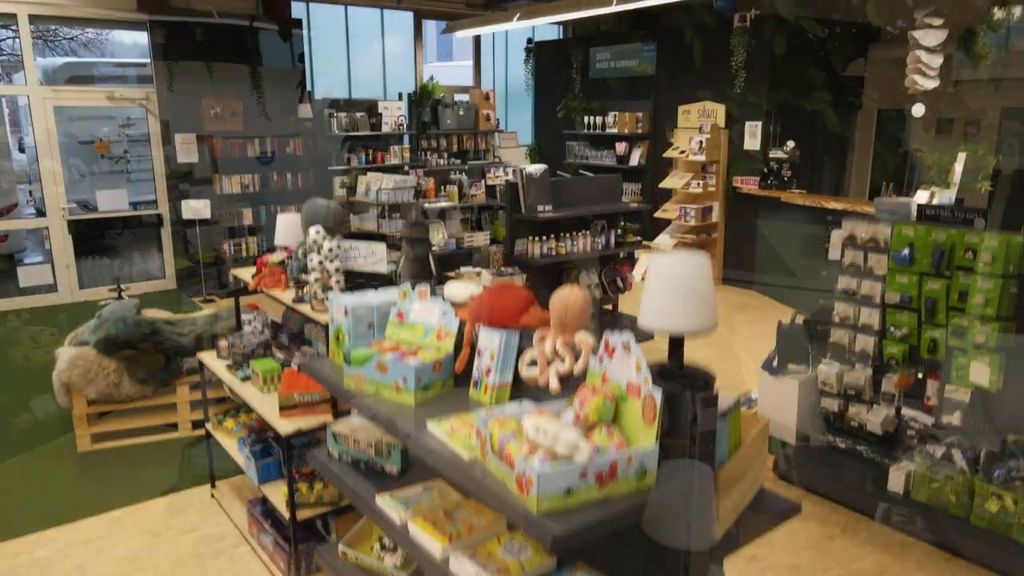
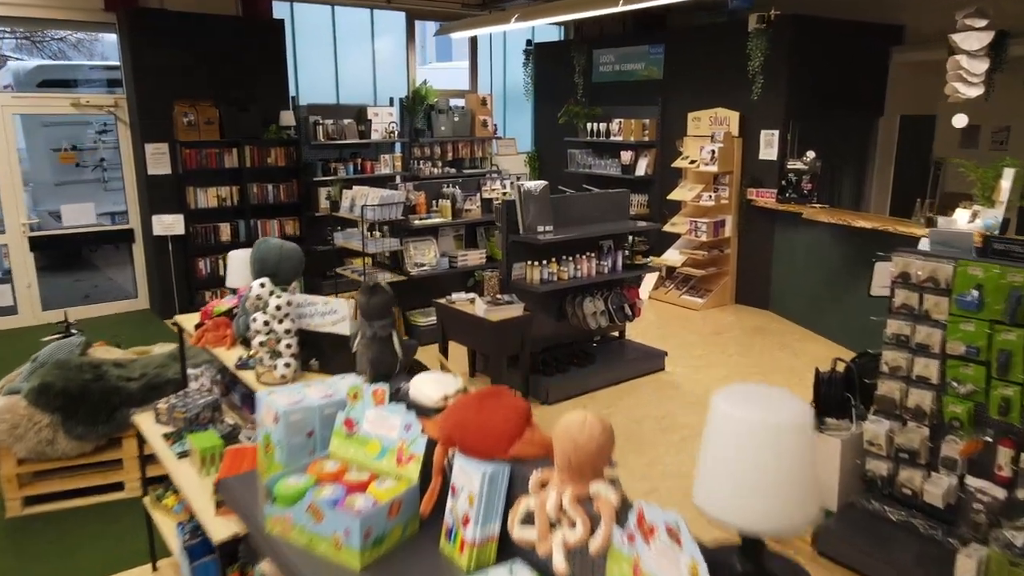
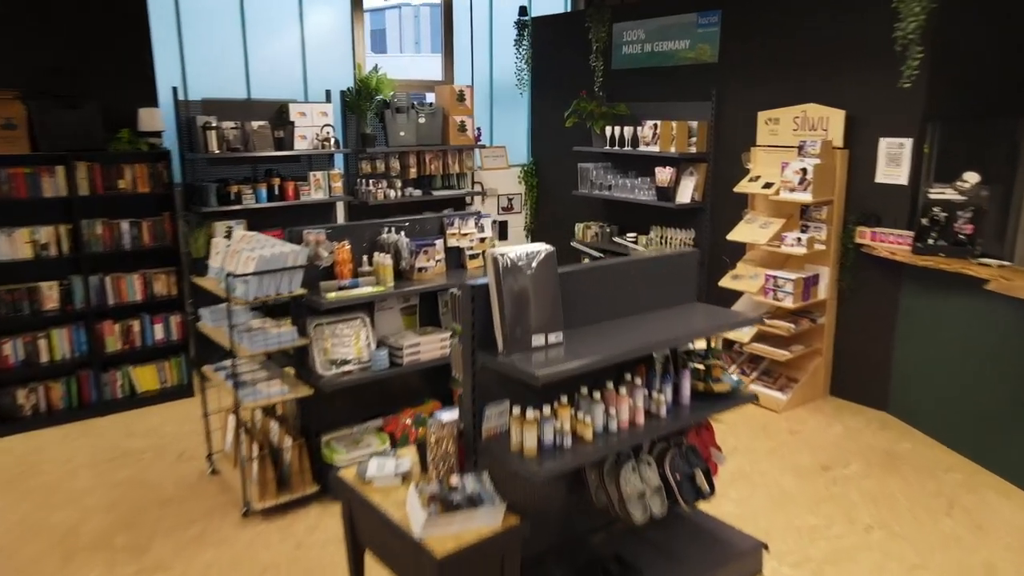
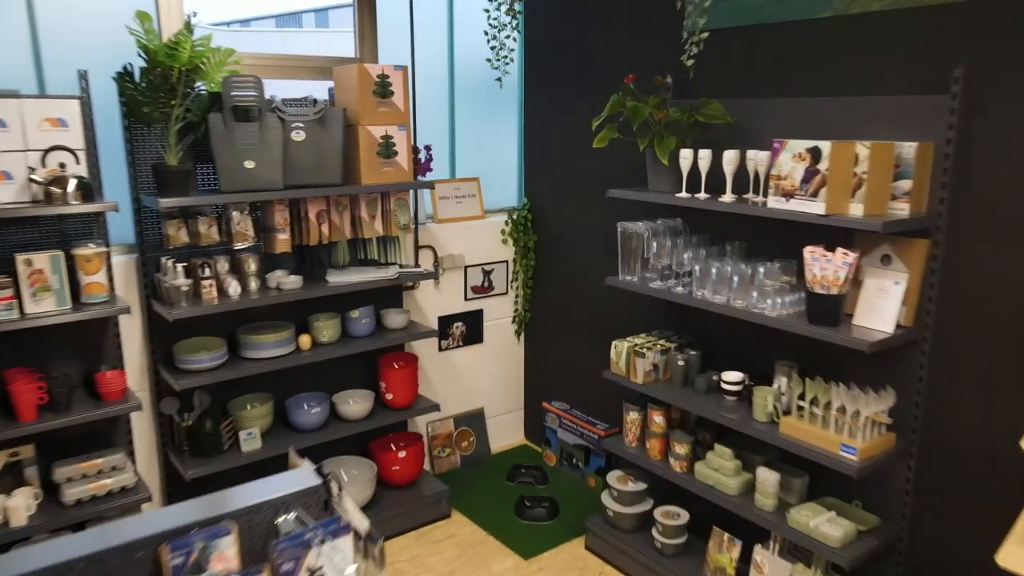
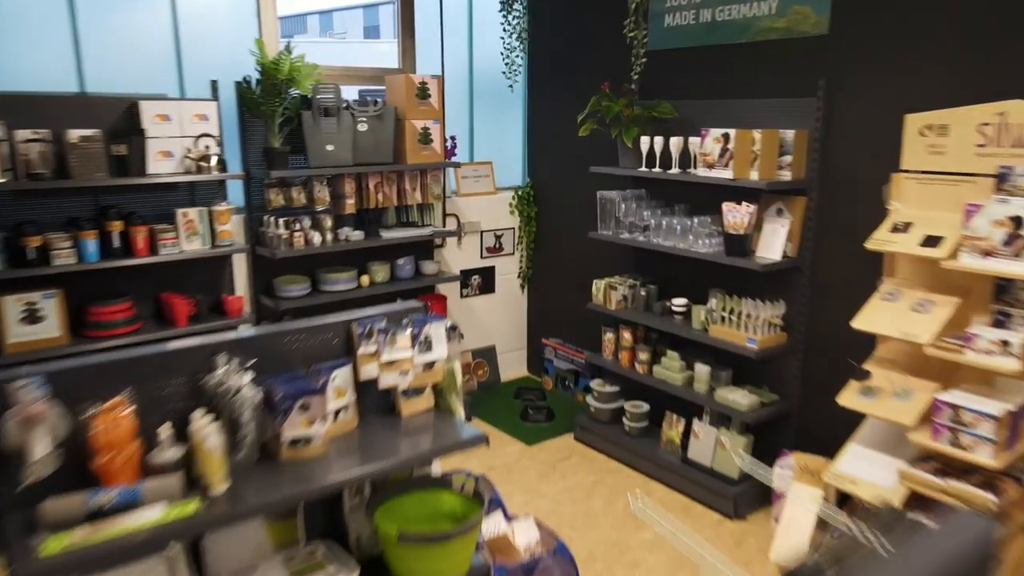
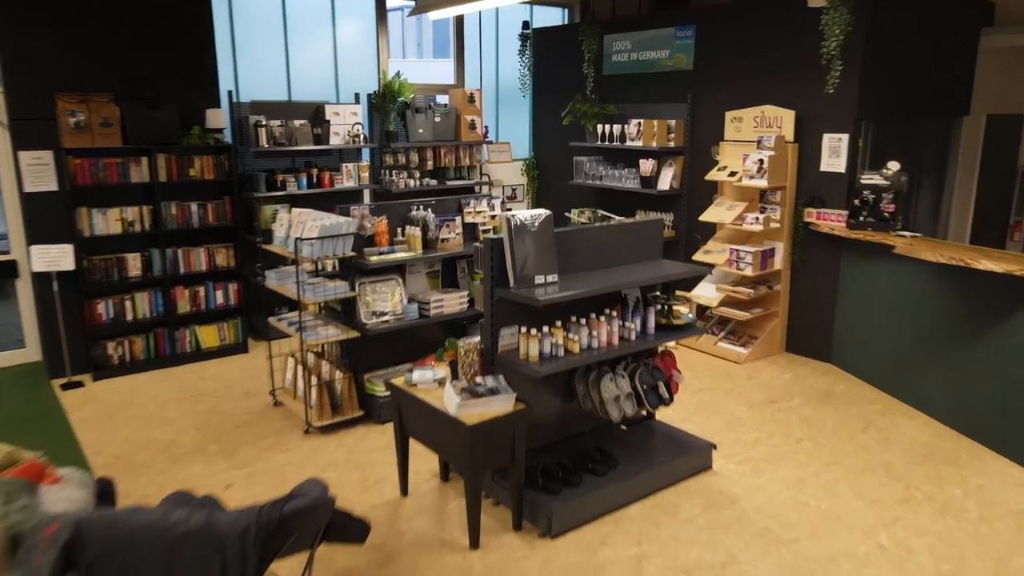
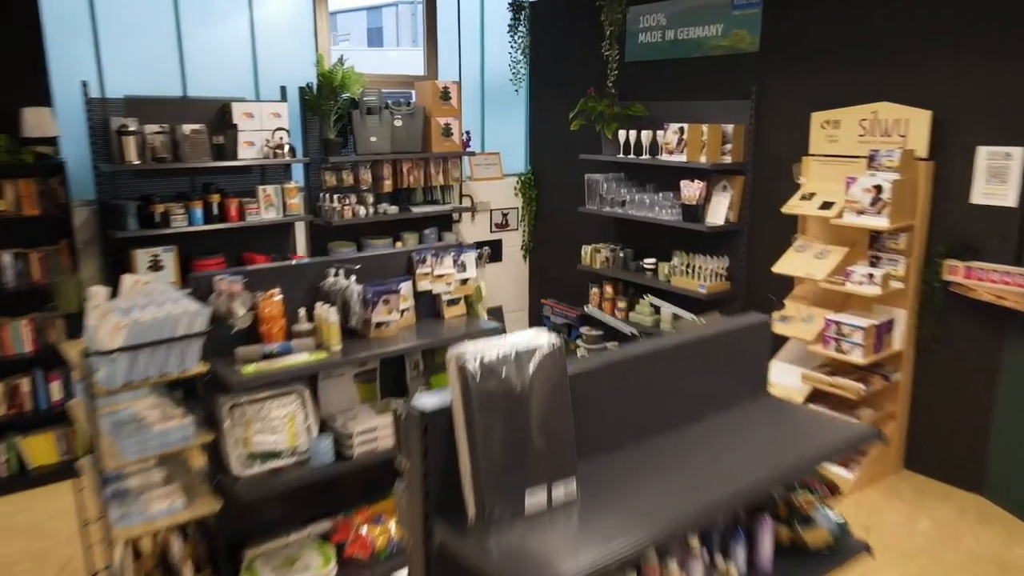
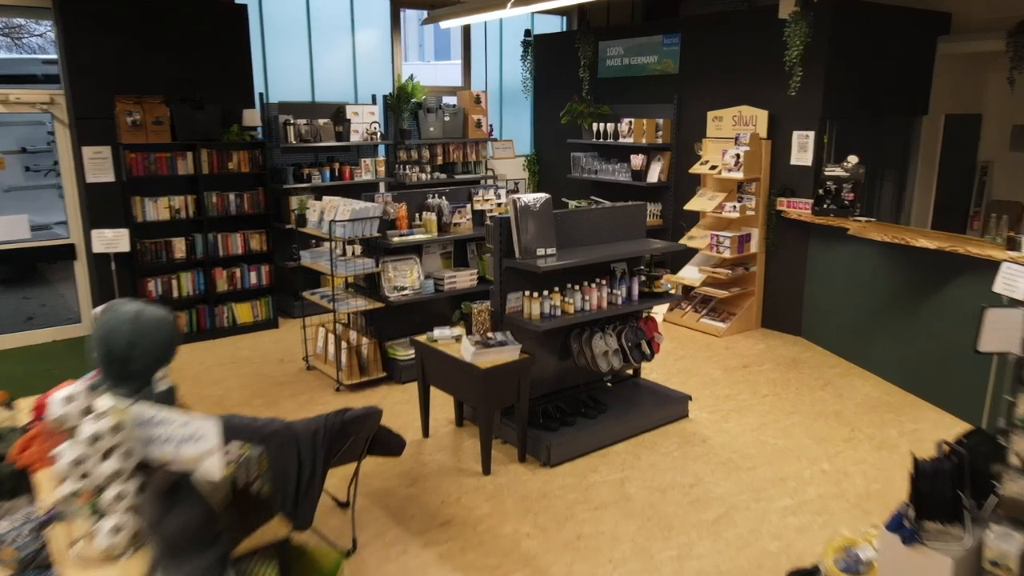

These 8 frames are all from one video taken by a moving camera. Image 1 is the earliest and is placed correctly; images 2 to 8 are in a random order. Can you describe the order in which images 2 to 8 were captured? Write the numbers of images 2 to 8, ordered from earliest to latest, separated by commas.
2, 8, 6, 3, 7, 5, 4
